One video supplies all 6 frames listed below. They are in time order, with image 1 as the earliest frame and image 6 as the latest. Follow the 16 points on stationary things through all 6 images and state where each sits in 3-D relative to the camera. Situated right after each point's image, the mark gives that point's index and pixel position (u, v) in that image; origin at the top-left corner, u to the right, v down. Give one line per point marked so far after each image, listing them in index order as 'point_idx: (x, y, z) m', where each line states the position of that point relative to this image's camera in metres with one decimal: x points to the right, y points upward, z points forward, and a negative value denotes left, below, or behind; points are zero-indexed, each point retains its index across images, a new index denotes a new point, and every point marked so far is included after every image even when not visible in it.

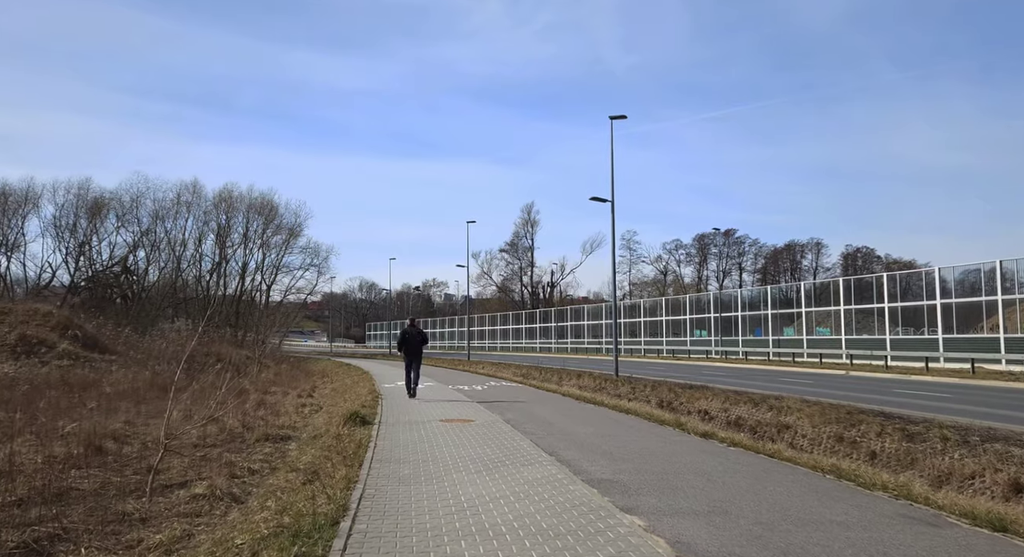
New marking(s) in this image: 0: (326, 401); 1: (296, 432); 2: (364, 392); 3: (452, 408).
0: (-5.0, -3.3, +19.6) m
1: (-3.9, -2.8, +13.2) m
2: (-3.9, -3.0, +19.2) m
3: (-1.4, -2.8, +15.9) m
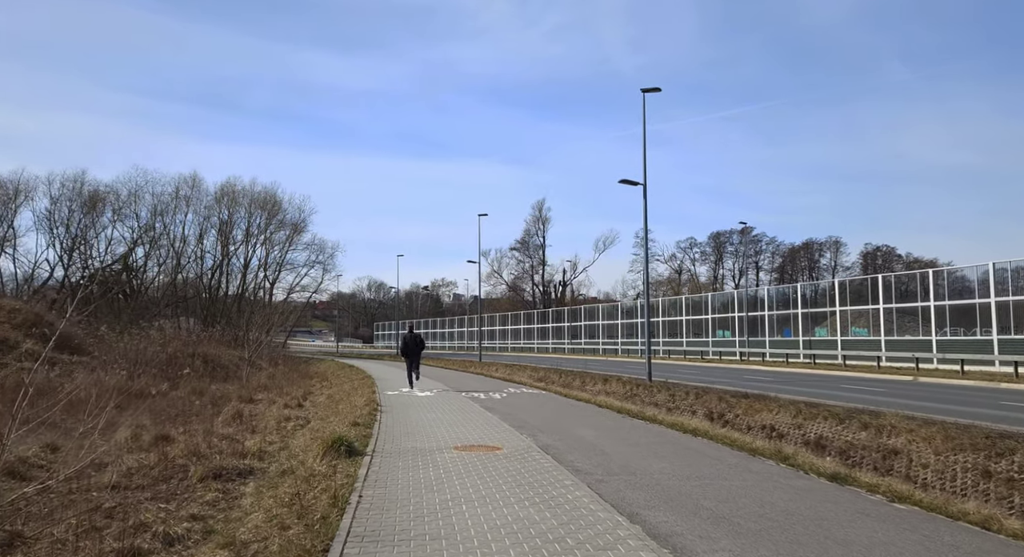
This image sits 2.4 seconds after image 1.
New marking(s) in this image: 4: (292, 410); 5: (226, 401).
0: (-4.4, -3.1, +16.4) m
1: (-3.4, -2.5, +9.9) m
2: (-3.3, -2.8, +15.9) m
3: (-0.8, -2.6, +12.6) m
4: (-5.5, -3.3, +18.0) m
5: (-7.8, -3.3, +19.5) m
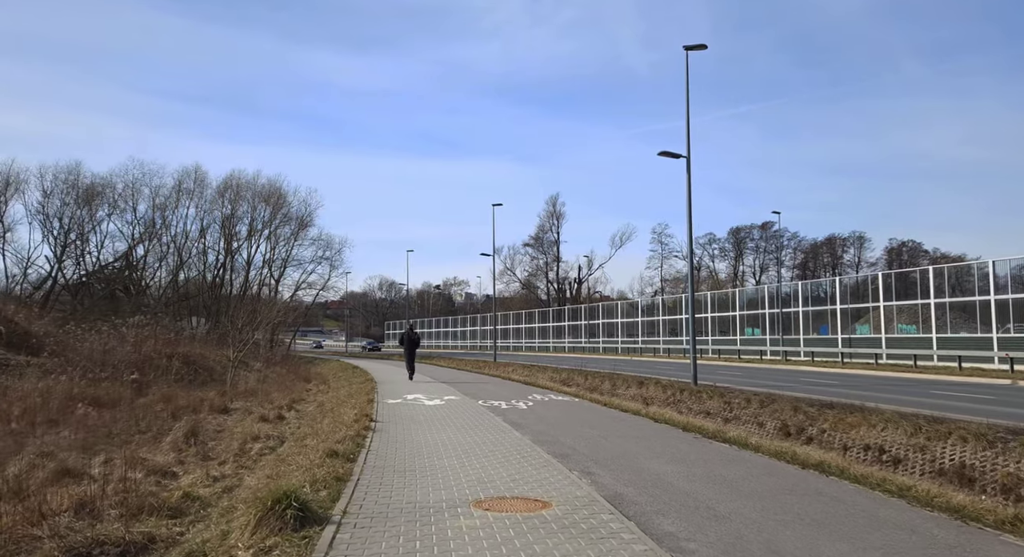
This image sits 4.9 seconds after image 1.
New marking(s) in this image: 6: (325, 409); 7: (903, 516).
0: (-3.8, -2.7, +12.9) m
1: (-2.9, -2.2, +6.3) m
2: (-2.8, -2.4, +12.4) m
3: (-0.3, -2.2, +9.0) m
4: (-4.9, -2.9, +14.5) m
5: (-7.2, -3.0, +16.1) m
6: (-4.2, -2.9, +16.5) m
7: (+3.1, -1.9, +5.8) m
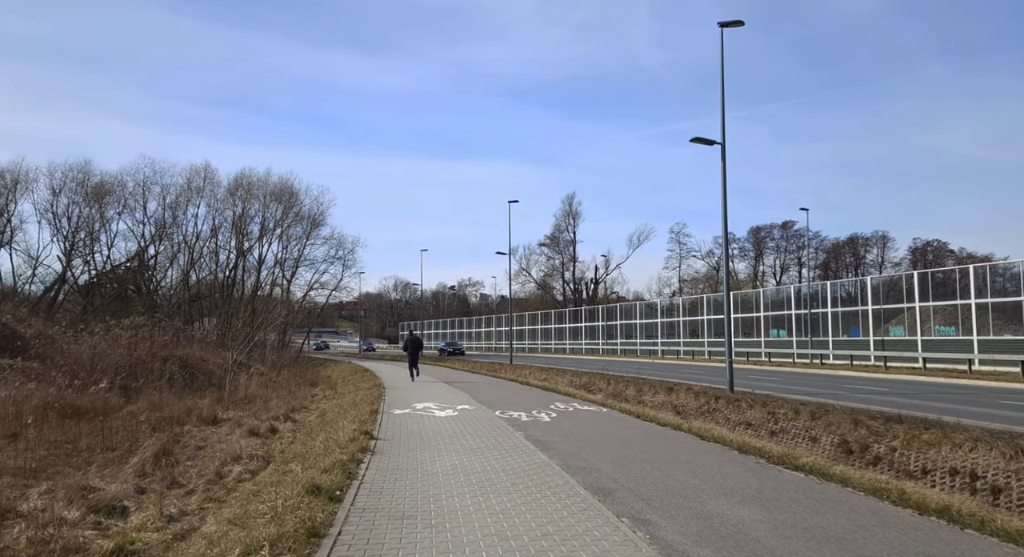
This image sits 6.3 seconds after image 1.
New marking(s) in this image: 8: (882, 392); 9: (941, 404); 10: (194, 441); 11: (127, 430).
0: (-3.5, -2.6, +11.1) m
1: (-2.7, -2.1, +4.6) m
2: (-2.4, -2.3, +10.6) m
3: (0.0, -2.1, +7.2) m
4: (-4.6, -2.8, +12.8) m
5: (-6.7, -2.9, +14.4) m
6: (-3.8, -2.9, +14.8) m
7: (+3.3, -1.8, +4.0) m
8: (+10.0, -3.0, +19.5) m
9: (+9.5, -2.8, +16.1) m
10: (-5.6, -2.9, +12.9) m
11: (-7.2, -2.8, +13.7) m
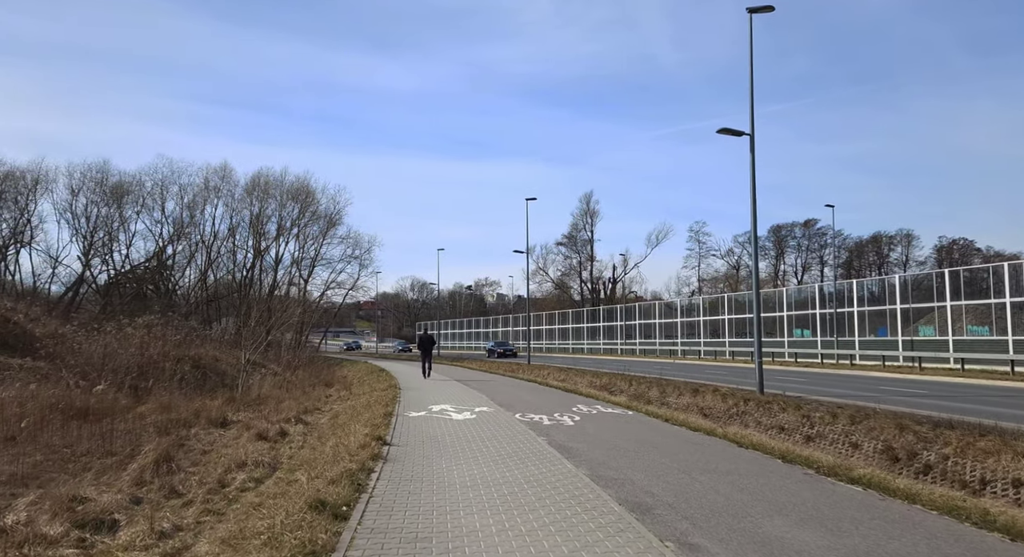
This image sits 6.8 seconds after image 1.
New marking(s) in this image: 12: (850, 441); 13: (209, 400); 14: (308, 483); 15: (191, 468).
0: (-3.2, -2.5, +10.4) m
1: (-2.5, -2.0, +3.9) m
2: (-2.1, -2.2, +9.9) m
3: (+0.2, -2.0, +6.4) m
4: (-4.2, -2.8, +12.1) m
5: (-6.3, -2.8, +13.8) m
6: (-3.4, -2.8, +14.1) m
7: (+3.5, -1.7, +3.1) m
8: (+10.5, -2.9, +18.5) m
9: (+10.0, -2.7, +15.1) m
10: (-5.2, -2.8, +12.2) m
11: (-6.8, -2.8, +13.1) m
12: (+6.3, -3.0, +13.3) m
13: (-7.9, -3.1, +19.0) m
14: (-2.1, -2.1, +7.5) m
15: (-4.4, -2.6, +10.0) m
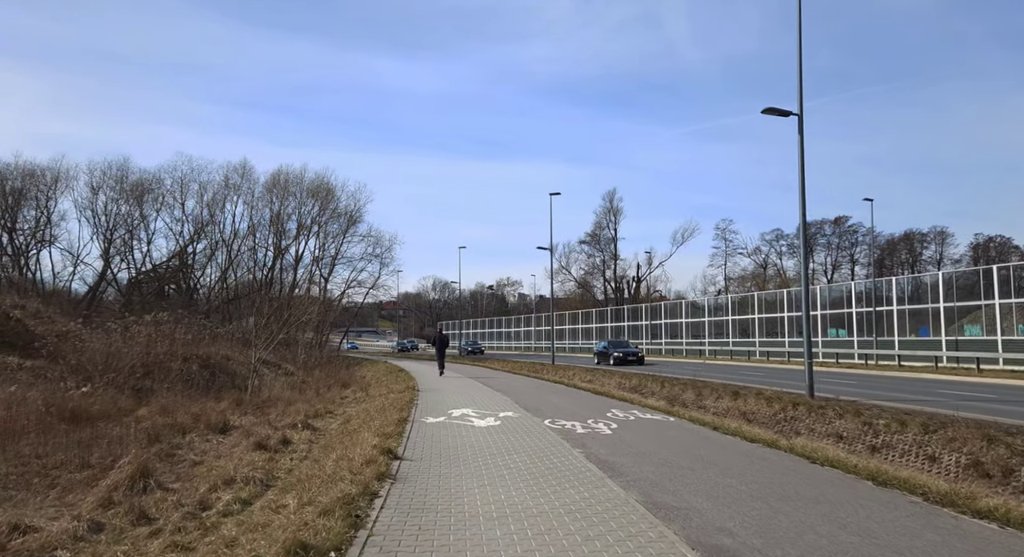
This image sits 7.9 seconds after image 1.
0: (-2.8, -2.4, +9.0) m
1: (-2.3, -1.8, +2.5) m
2: (-1.7, -2.1, +8.5) m
3: (+0.5, -1.9, +4.9) m
4: (-3.7, -2.6, +10.7) m
5: (-5.8, -2.7, +12.4) m
6: (-2.9, -2.6, +12.7) m
7: (+3.7, -1.5, +1.5) m
8: (+11.1, -2.8, +16.7) m
9: (+10.5, -2.5, +13.3) m
10: (-4.8, -2.6, +10.9) m
11: (-6.3, -2.6, +11.8) m
12: (+6.7, -2.8, +11.6) m
13: (-7.2, -3.0, +17.7) m
14: (-1.8, -2.0, +6.1) m
15: (-4.0, -2.4, +8.7) m
